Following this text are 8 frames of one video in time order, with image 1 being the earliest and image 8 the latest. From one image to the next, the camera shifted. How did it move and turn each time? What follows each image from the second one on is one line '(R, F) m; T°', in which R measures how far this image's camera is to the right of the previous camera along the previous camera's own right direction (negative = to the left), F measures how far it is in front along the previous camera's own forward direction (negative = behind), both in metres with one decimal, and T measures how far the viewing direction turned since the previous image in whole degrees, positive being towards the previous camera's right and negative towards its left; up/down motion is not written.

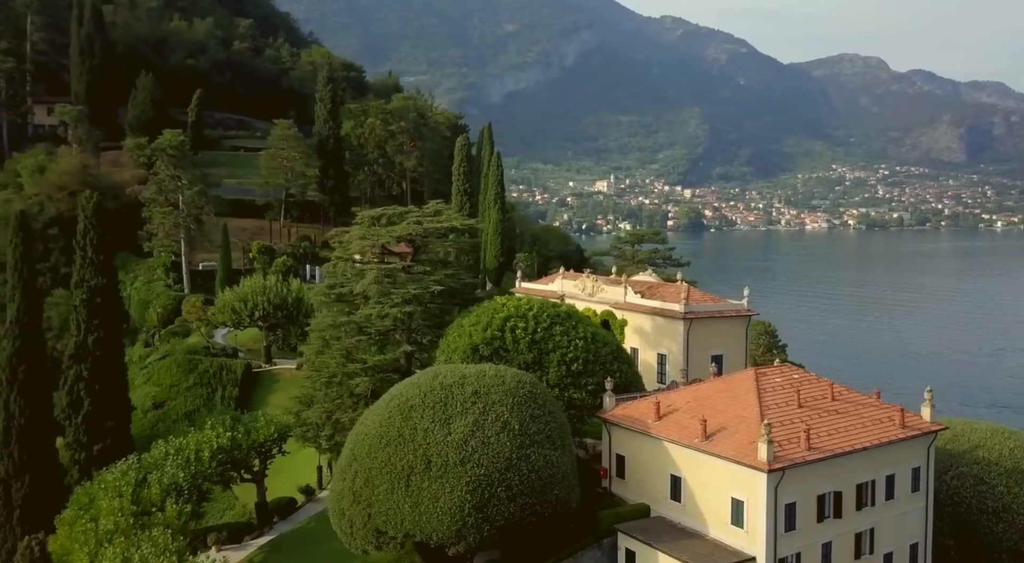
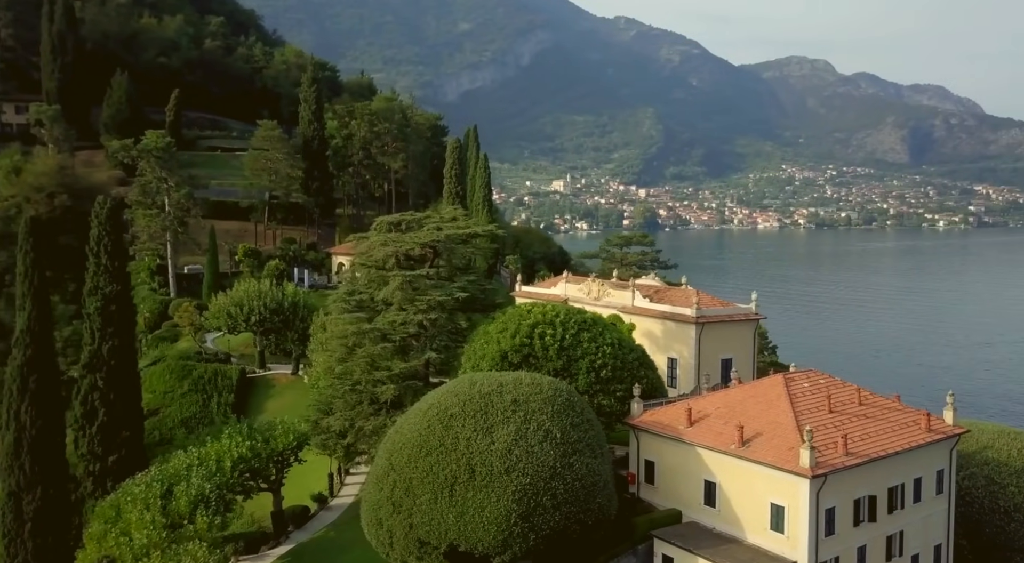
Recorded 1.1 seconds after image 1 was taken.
(-2.6, +0.1) m; +3°
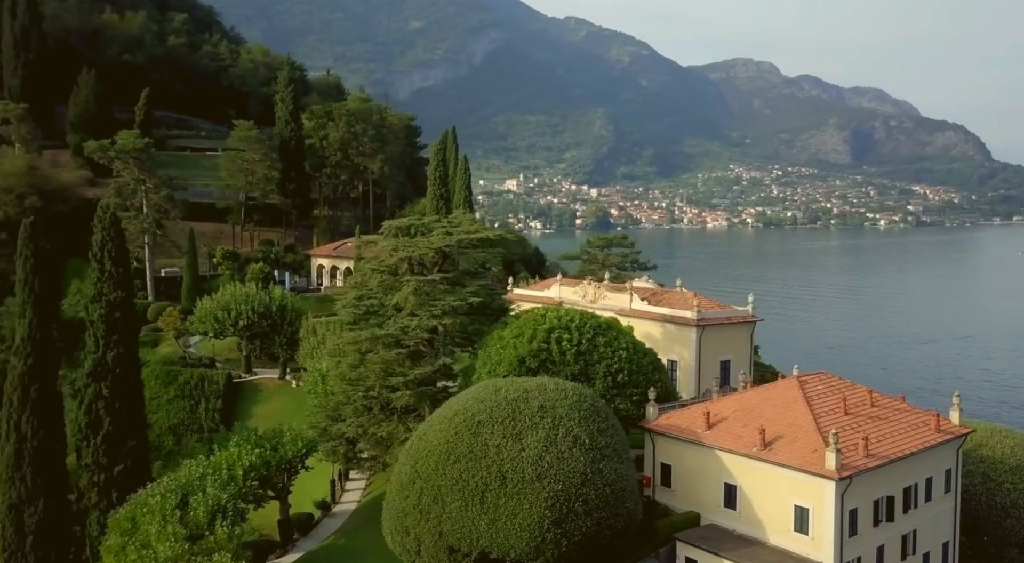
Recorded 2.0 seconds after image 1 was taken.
(-2.3, +0.1) m; +3°
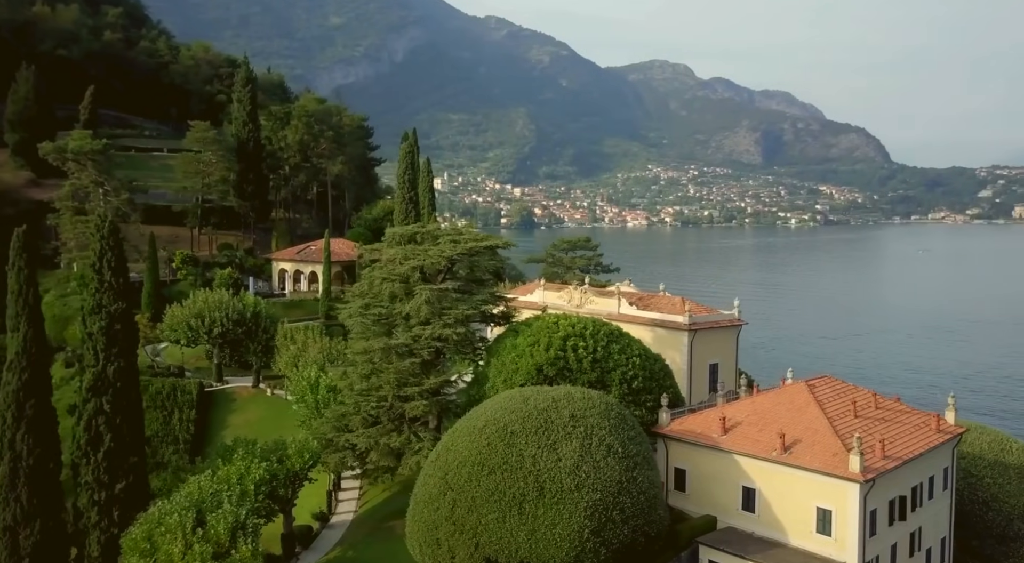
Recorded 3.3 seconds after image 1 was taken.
(-3.3, +0.1) m; +5°
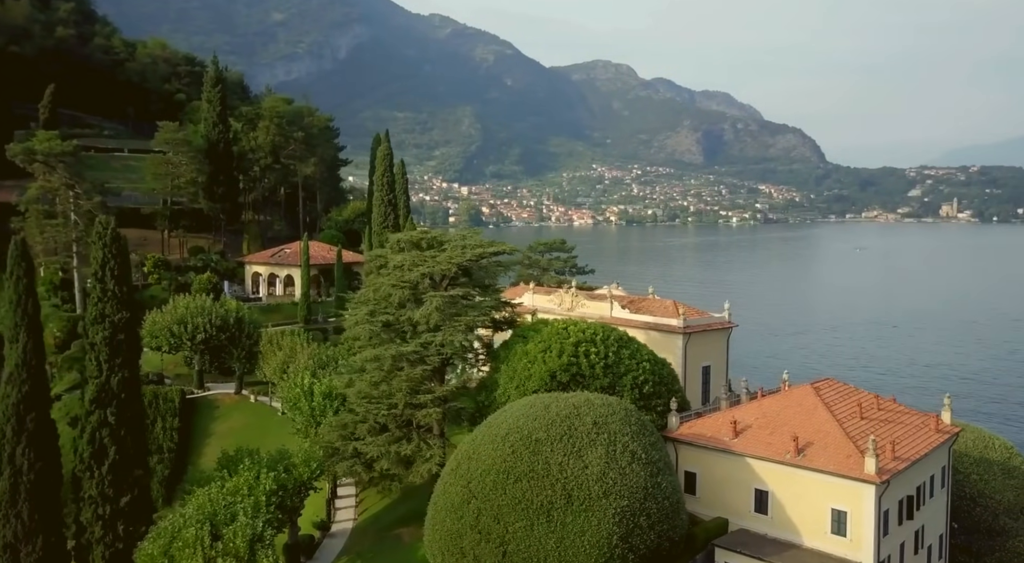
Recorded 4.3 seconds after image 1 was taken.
(-2.4, +0.1) m; +4°
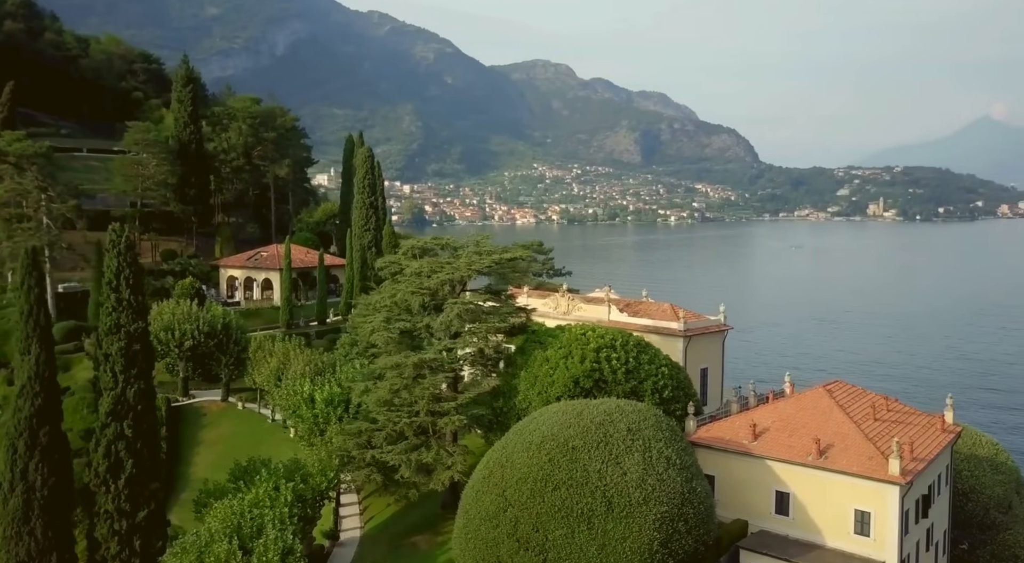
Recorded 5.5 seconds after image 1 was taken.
(-2.9, +0.1) m; +4°
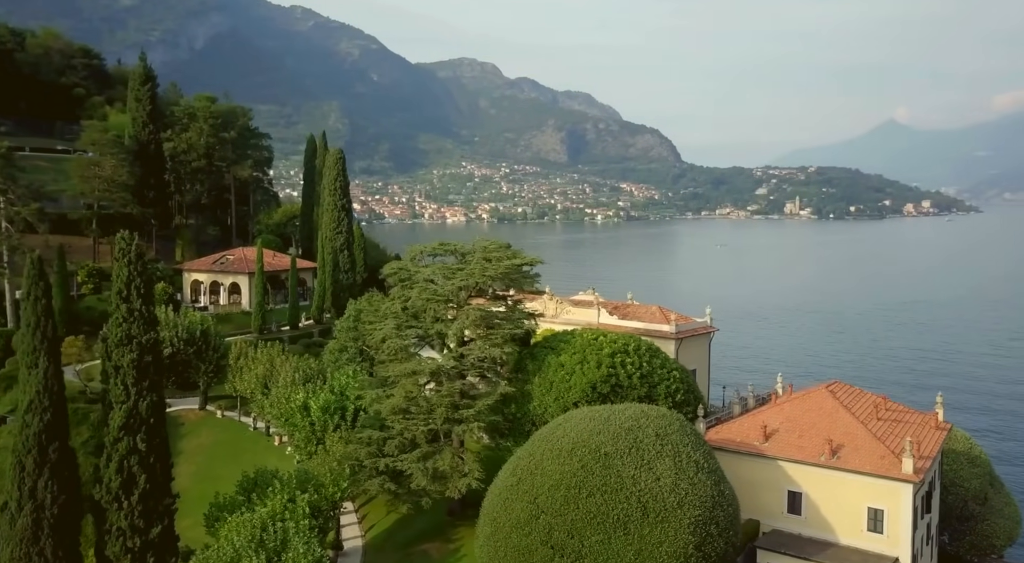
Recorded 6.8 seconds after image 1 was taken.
(-3.1, +0.2) m; +5°
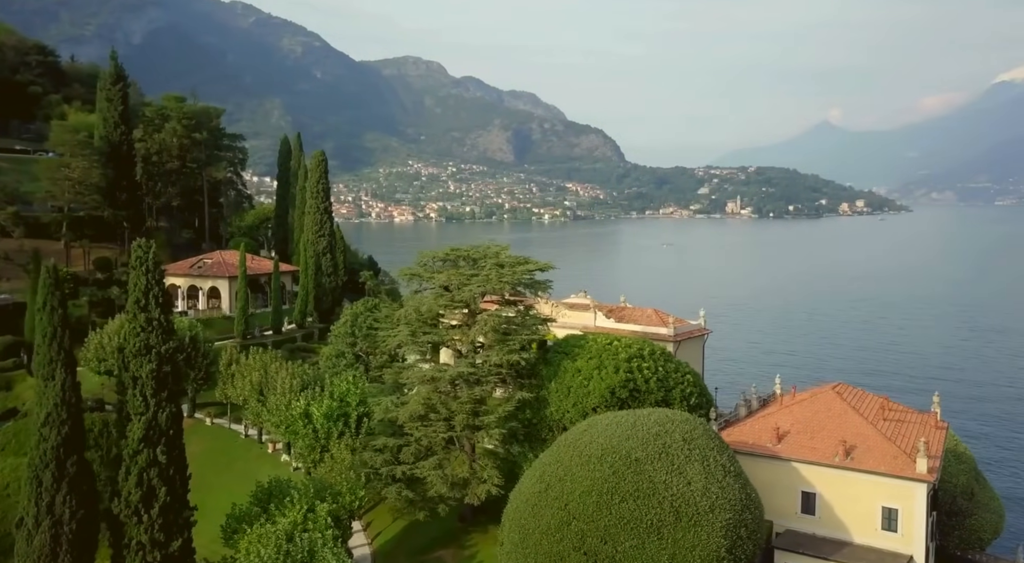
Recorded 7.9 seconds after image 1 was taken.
(-2.5, +0.1) m; +3°
